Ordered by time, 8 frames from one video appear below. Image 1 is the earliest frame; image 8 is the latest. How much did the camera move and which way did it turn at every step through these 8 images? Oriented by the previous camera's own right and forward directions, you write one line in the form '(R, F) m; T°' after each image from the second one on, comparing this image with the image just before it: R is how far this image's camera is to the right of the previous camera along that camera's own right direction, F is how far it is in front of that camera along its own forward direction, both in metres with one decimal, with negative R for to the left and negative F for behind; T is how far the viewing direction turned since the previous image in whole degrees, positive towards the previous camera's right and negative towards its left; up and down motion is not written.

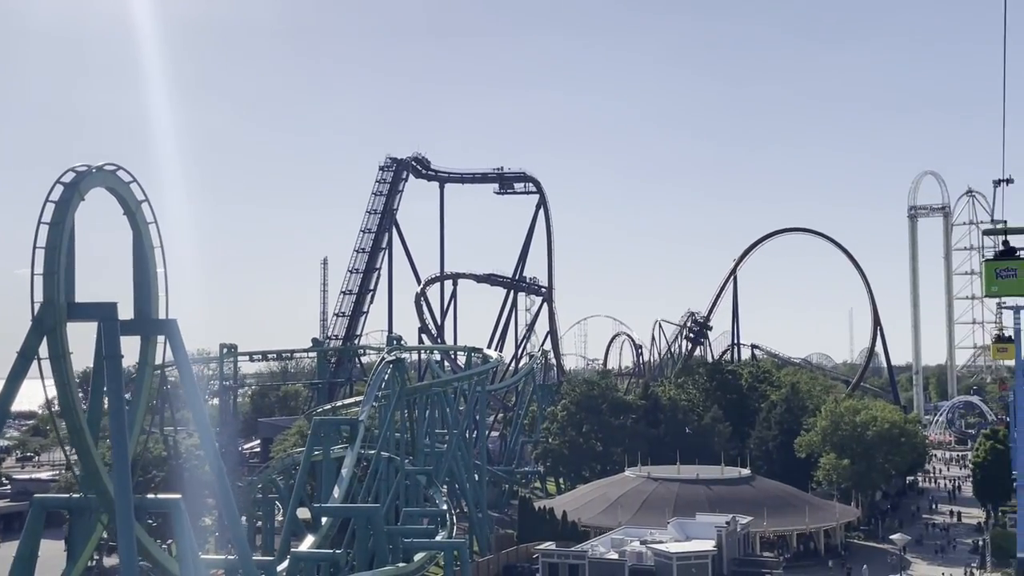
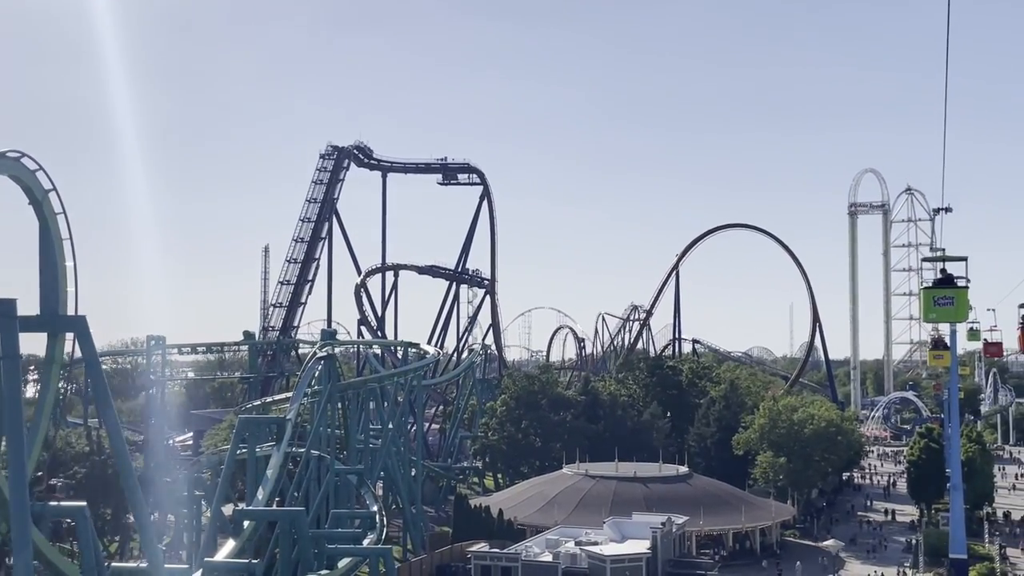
(+0.2, +0.4) m; +3°
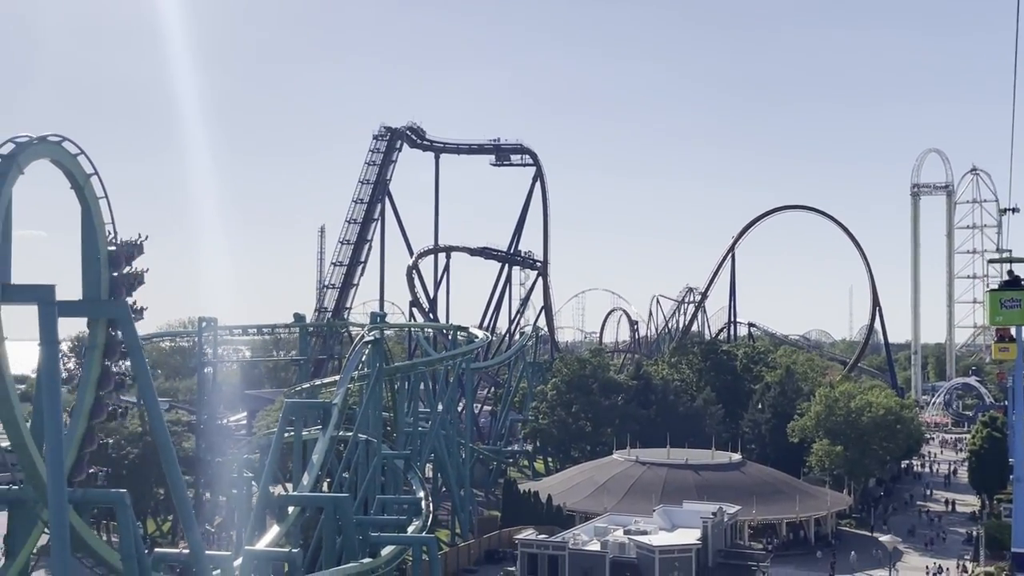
(+0.1, +0.3) m; -3°
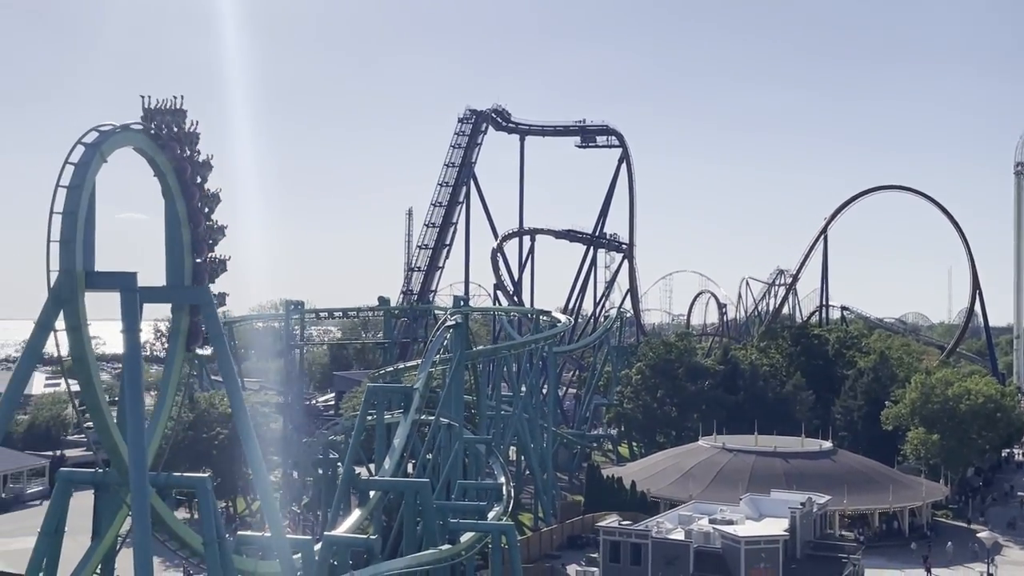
(+0.1, +0.2) m; -5°
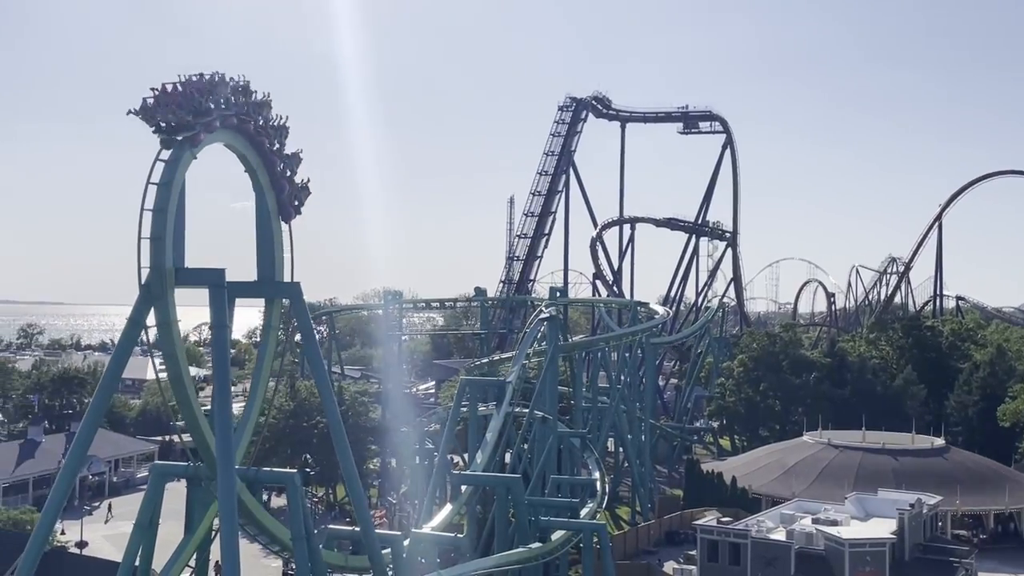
(+0.1, +0.3) m; -6°
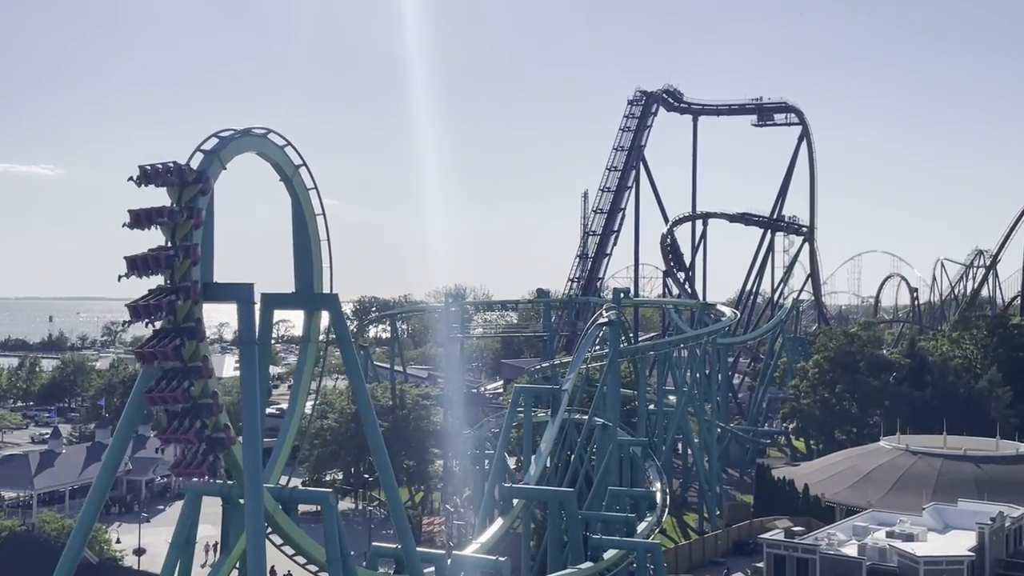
(+0.3, +0.5) m; -4°
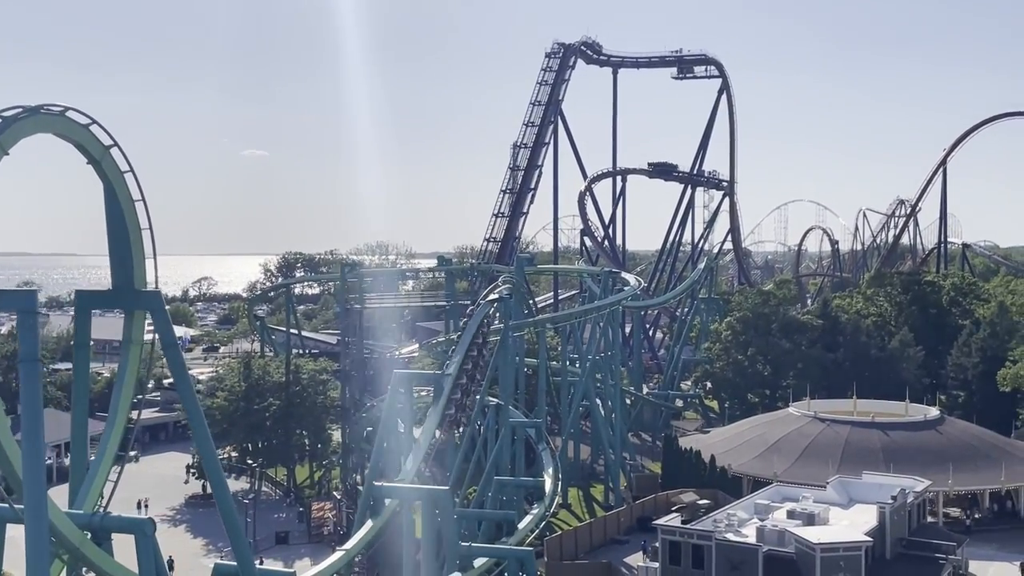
(+0.9, +1.1) m; +4°
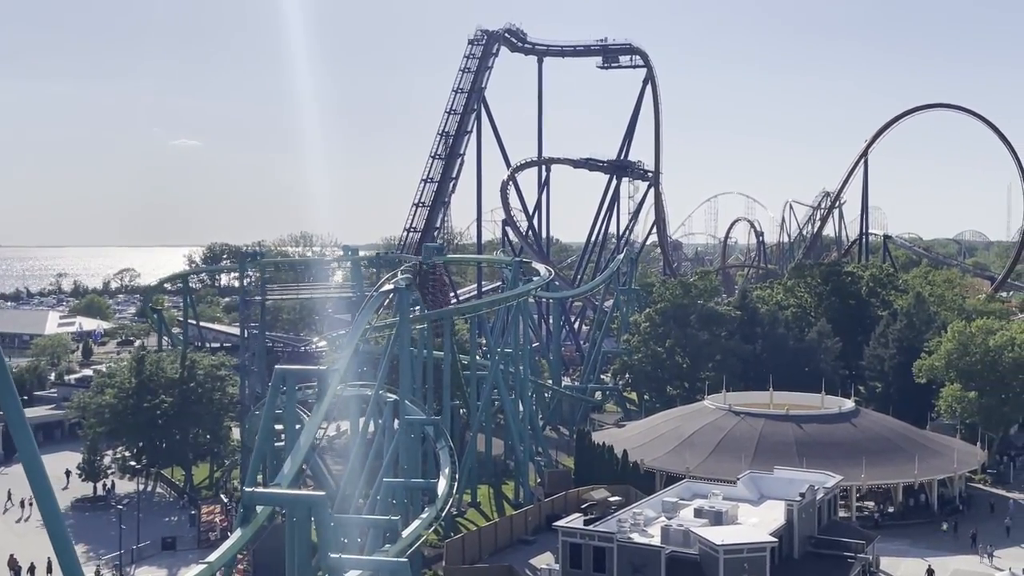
(+0.6, +0.9) m; +3°
